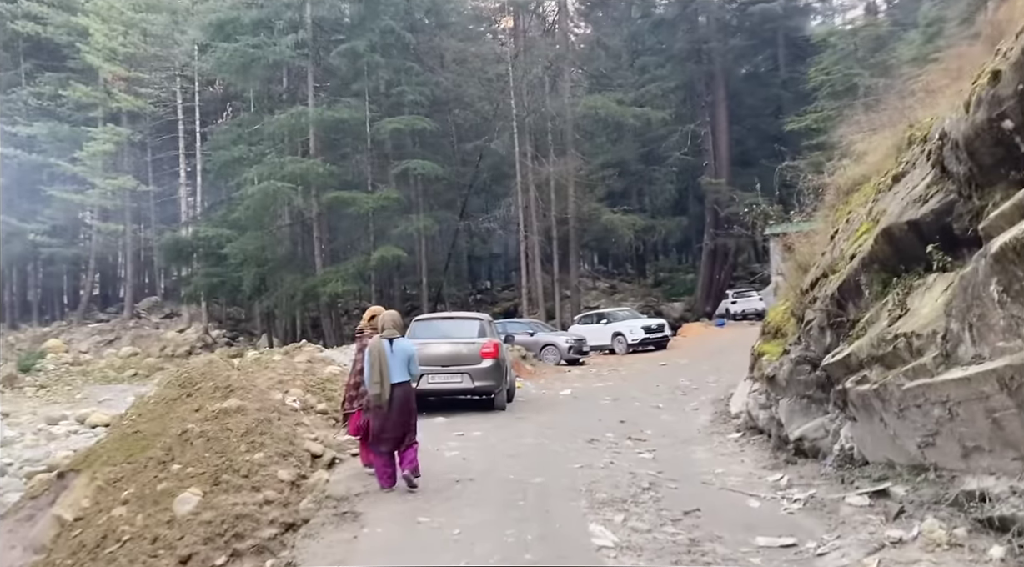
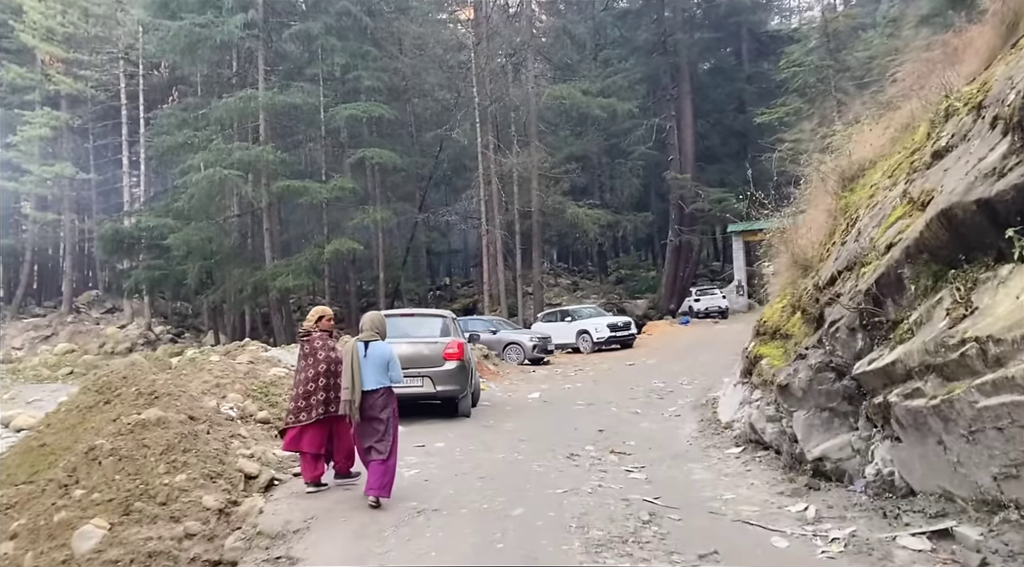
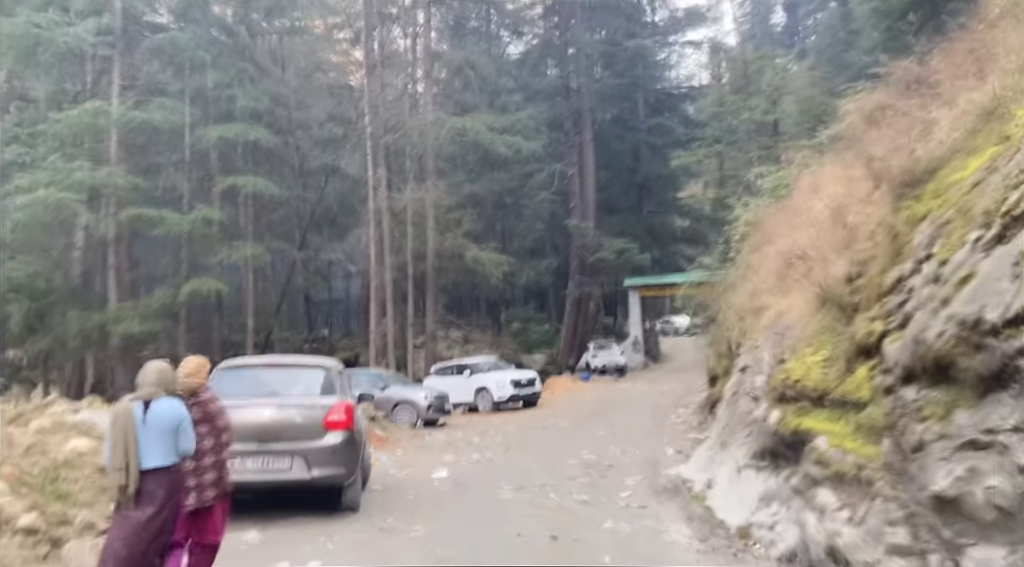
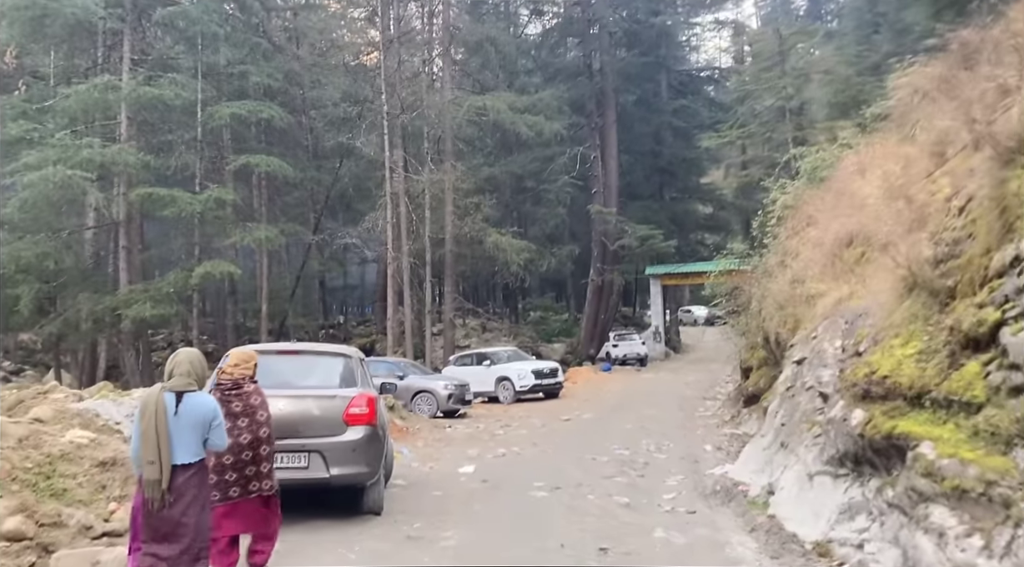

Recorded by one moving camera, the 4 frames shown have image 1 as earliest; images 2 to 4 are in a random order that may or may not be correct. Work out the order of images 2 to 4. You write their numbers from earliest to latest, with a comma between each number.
2, 3, 4
